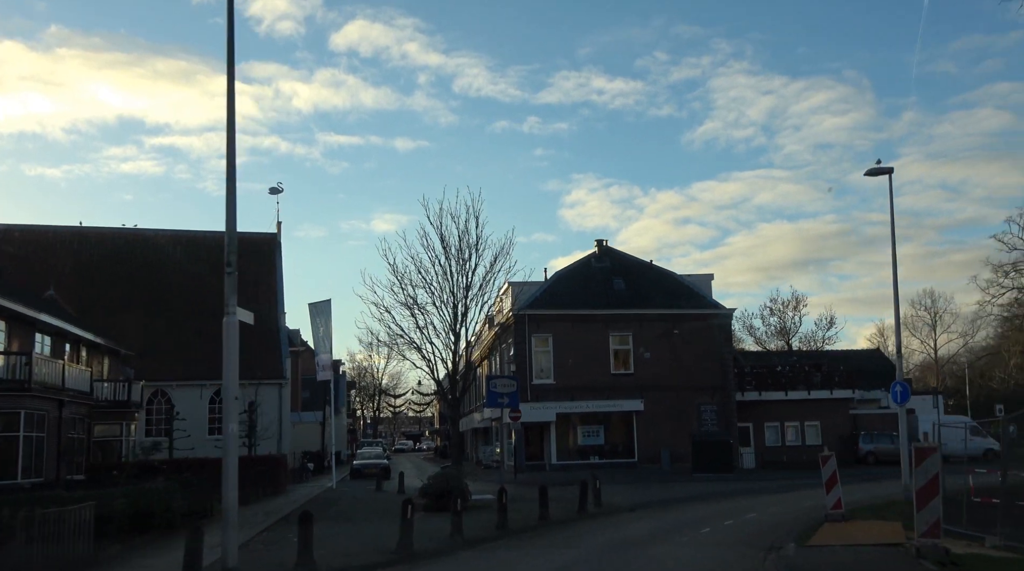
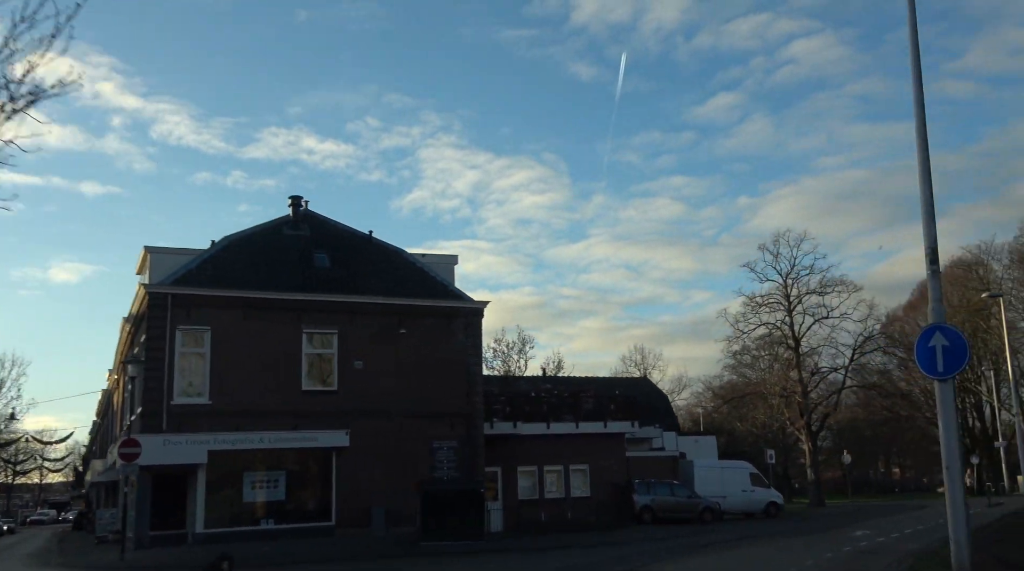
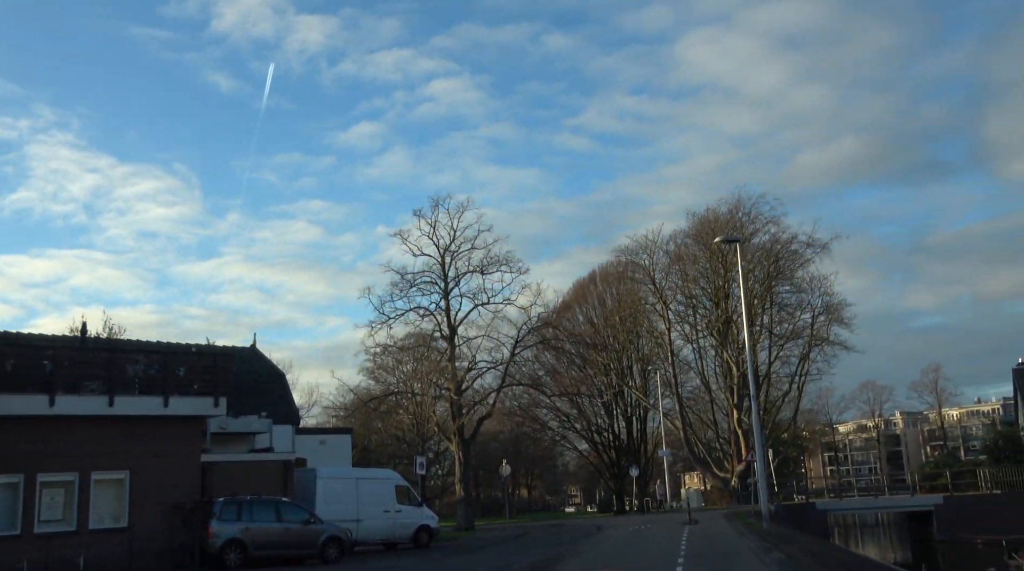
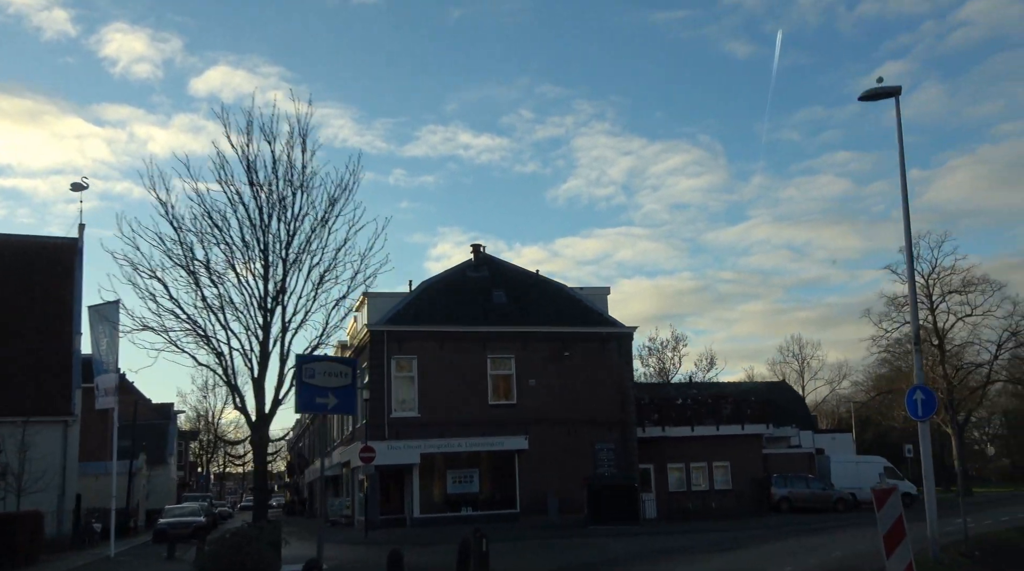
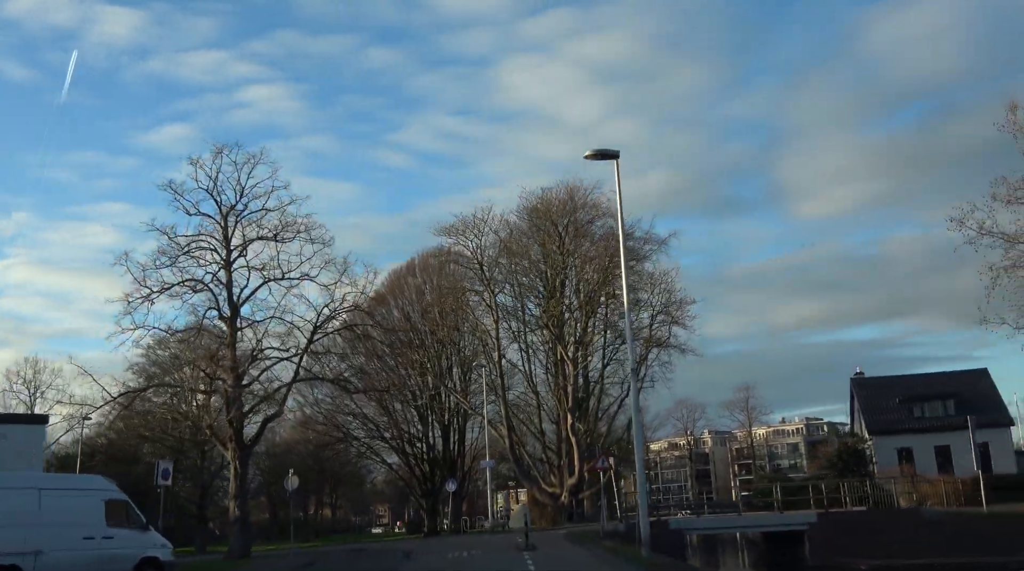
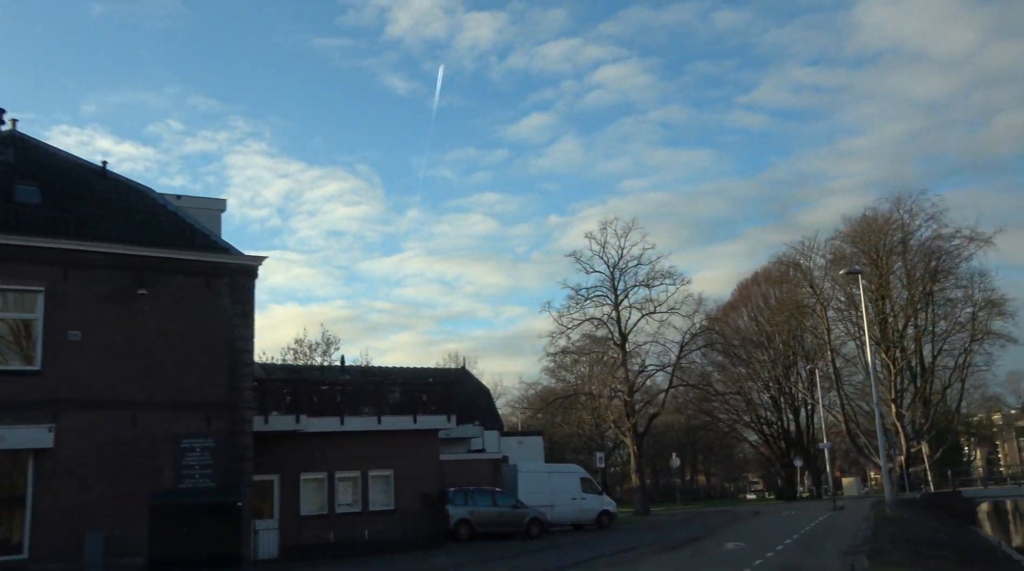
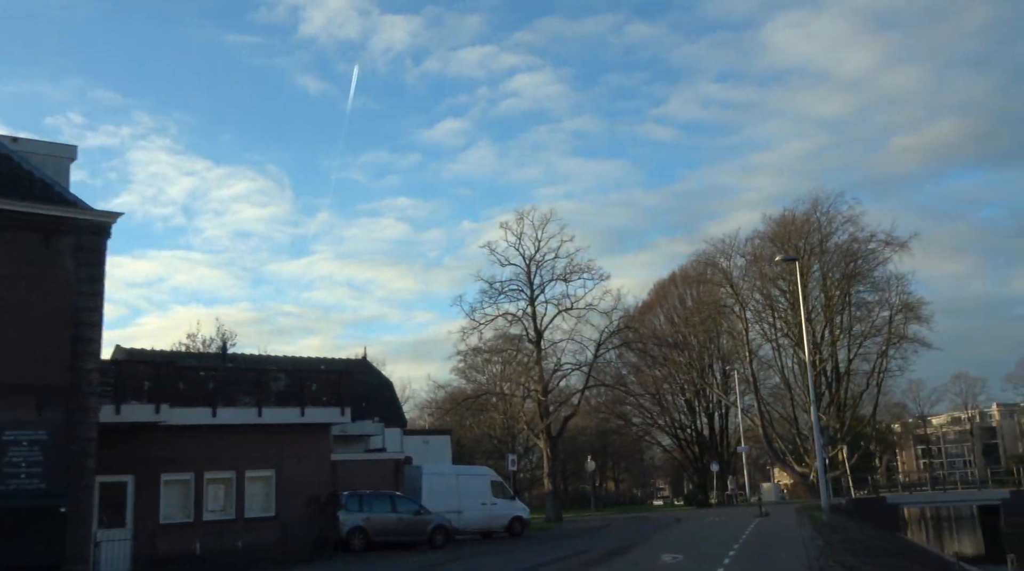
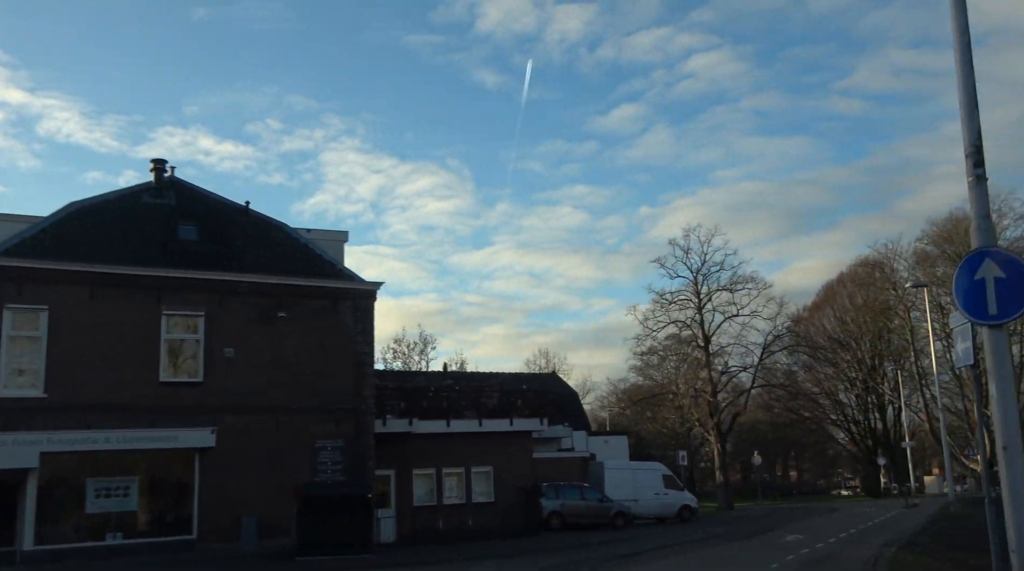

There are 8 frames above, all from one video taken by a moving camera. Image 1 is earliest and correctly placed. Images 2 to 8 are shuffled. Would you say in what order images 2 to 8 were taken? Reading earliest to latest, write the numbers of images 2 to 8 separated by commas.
4, 2, 8, 6, 7, 3, 5
